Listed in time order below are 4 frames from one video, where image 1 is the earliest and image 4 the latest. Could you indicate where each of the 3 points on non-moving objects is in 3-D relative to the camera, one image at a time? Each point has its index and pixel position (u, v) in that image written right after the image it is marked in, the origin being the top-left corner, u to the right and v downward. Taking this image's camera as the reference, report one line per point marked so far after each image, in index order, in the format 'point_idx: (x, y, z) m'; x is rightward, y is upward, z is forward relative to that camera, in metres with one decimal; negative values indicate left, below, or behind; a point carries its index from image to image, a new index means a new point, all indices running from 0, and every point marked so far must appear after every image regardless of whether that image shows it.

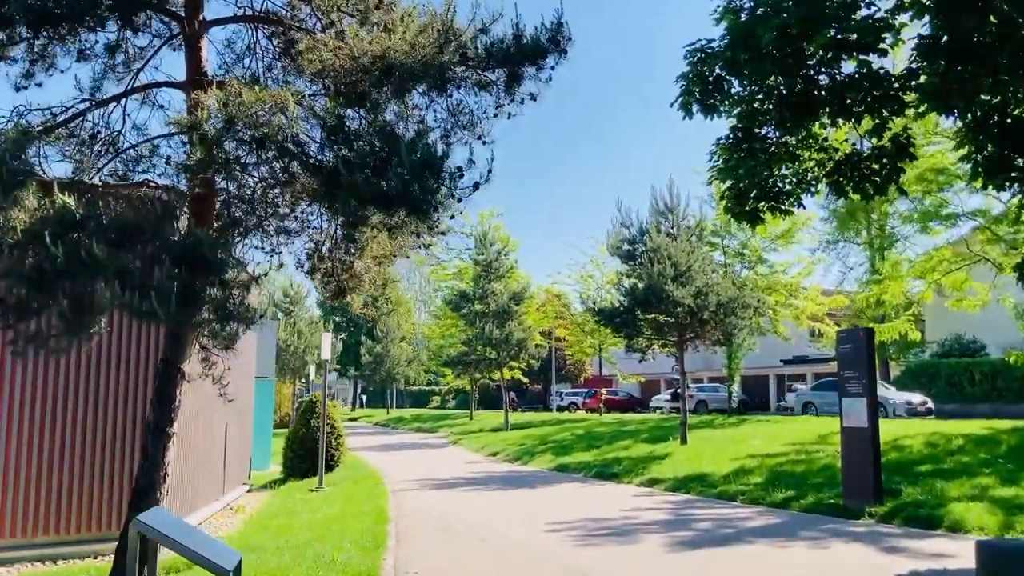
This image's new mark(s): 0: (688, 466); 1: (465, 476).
0: (+3.2, -3.3, +17.2) m
1: (-0.9, -3.7, +18.3) m
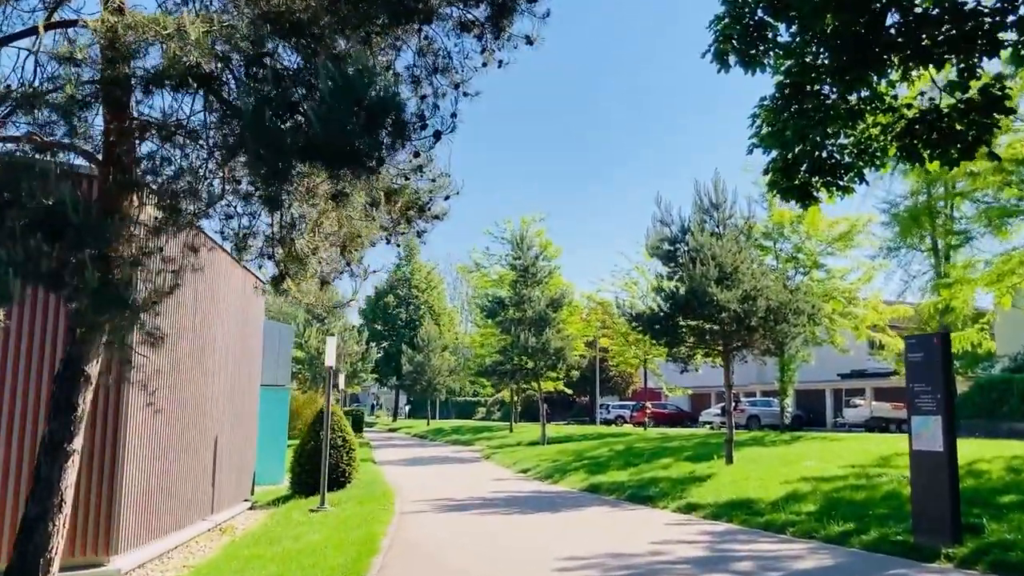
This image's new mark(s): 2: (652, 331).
0: (+3.6, -3.3, +15.3) m
1: (-0.5, -3.7, +16.7) m
2: (+2.9, -0.9, +19.3) m
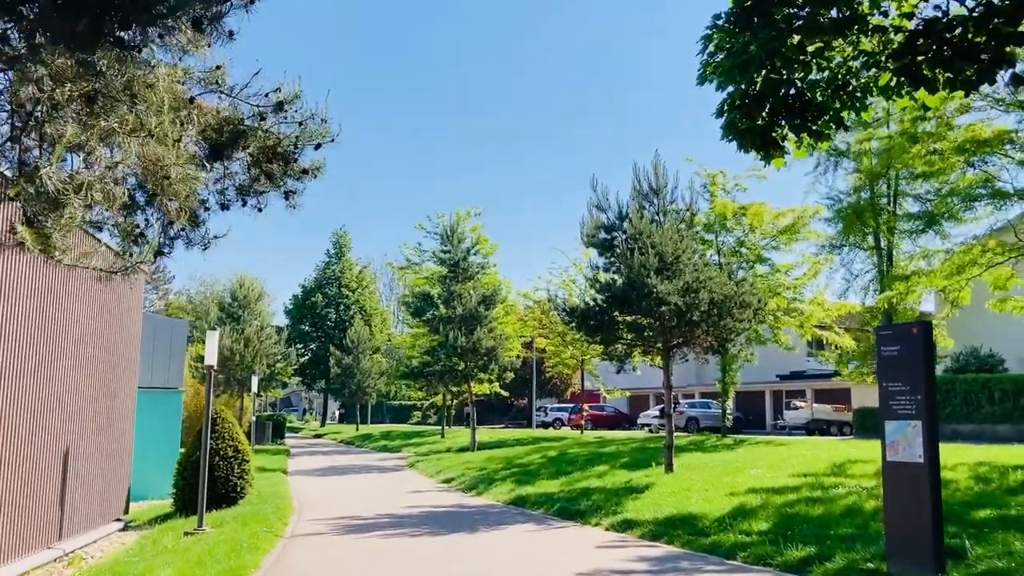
0: (+2.3, -3.1, +13.6) m
1: (-1.8, -3.6, +14.7) m
2: (+1.4, -0.7, +17.6) m
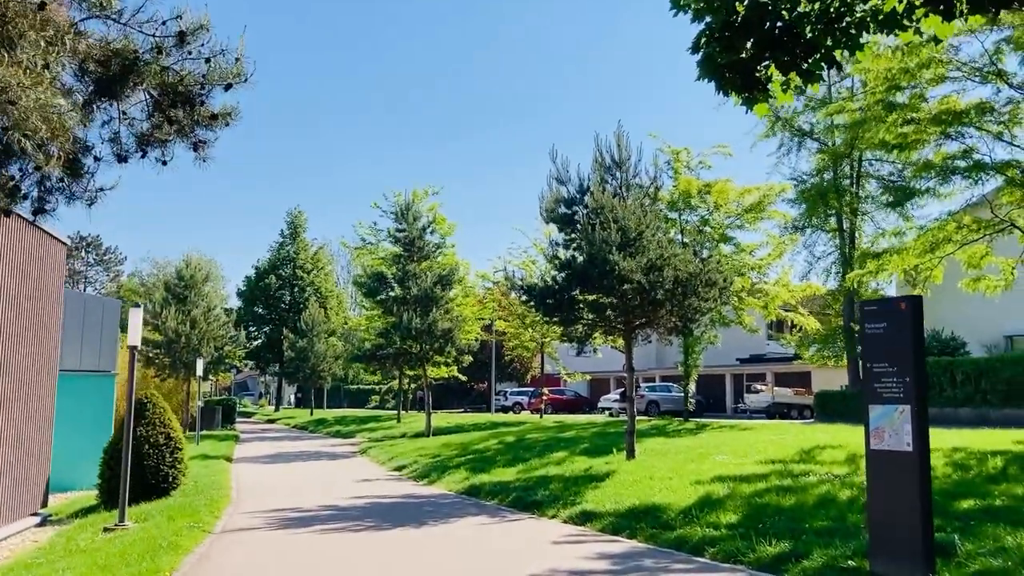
0: (+1.7, -2.8, +12.8) m
1: (-2.5, -3.2, +13.7) m
2: (+0.6, -0.3, +16.7) m
